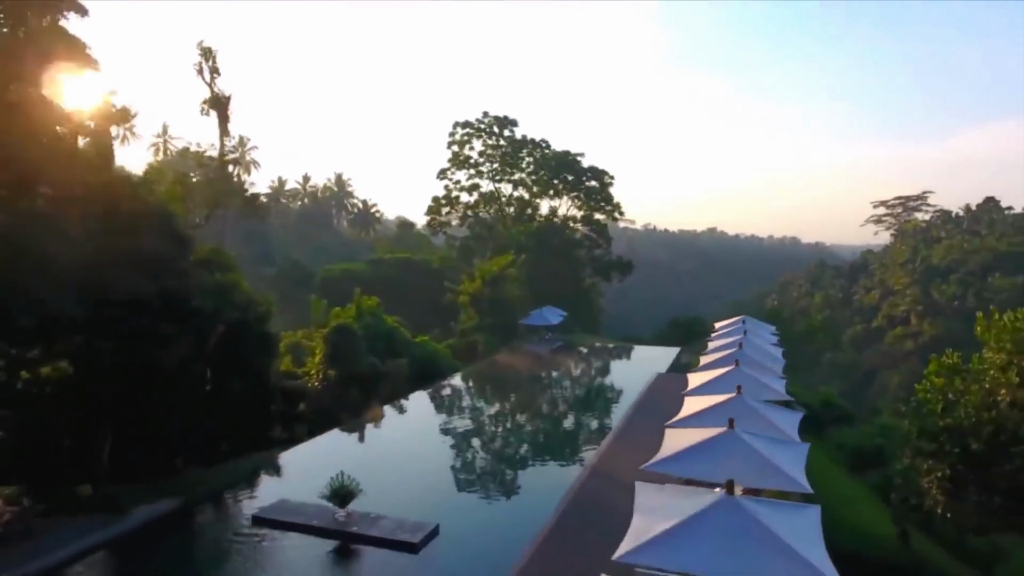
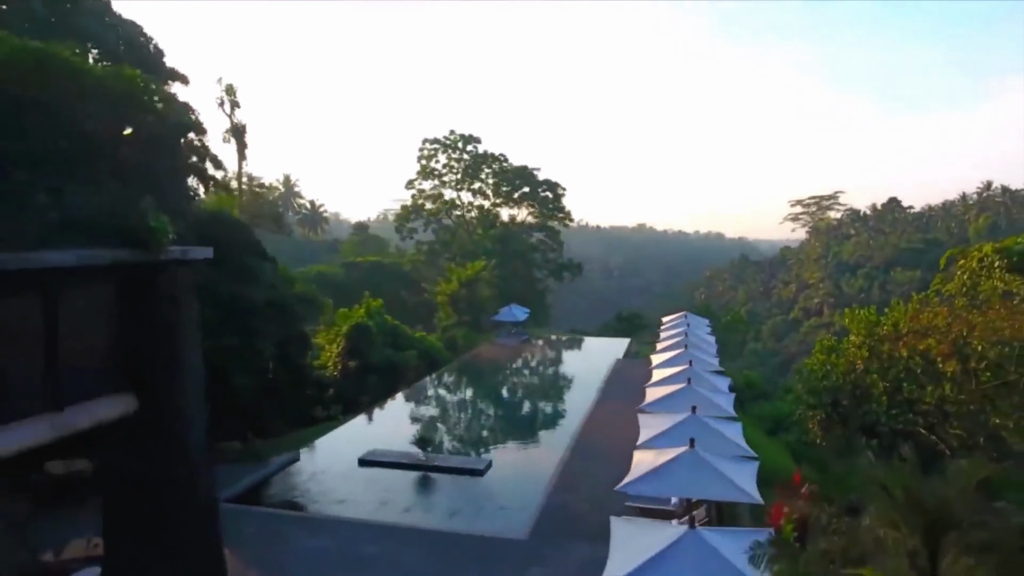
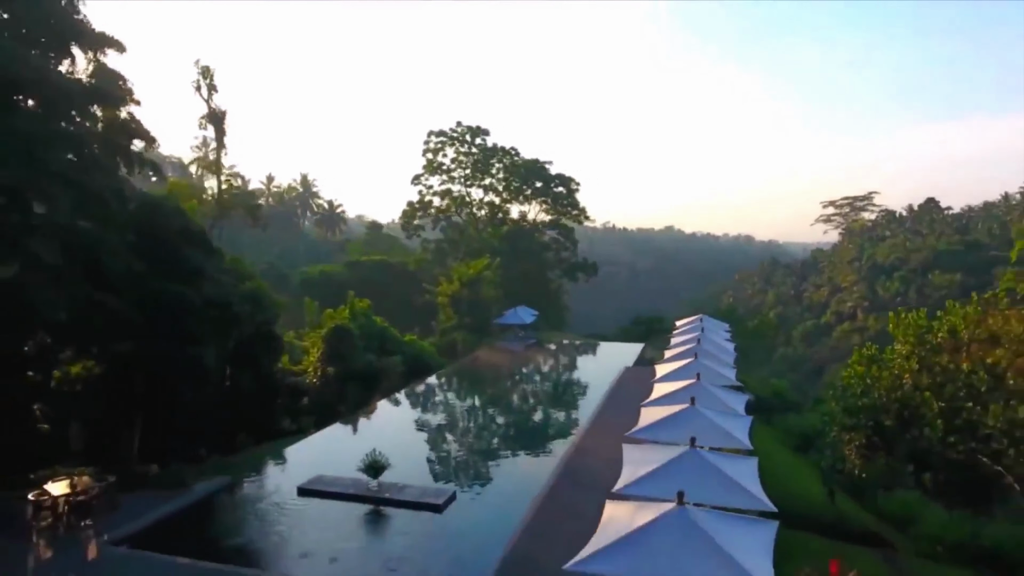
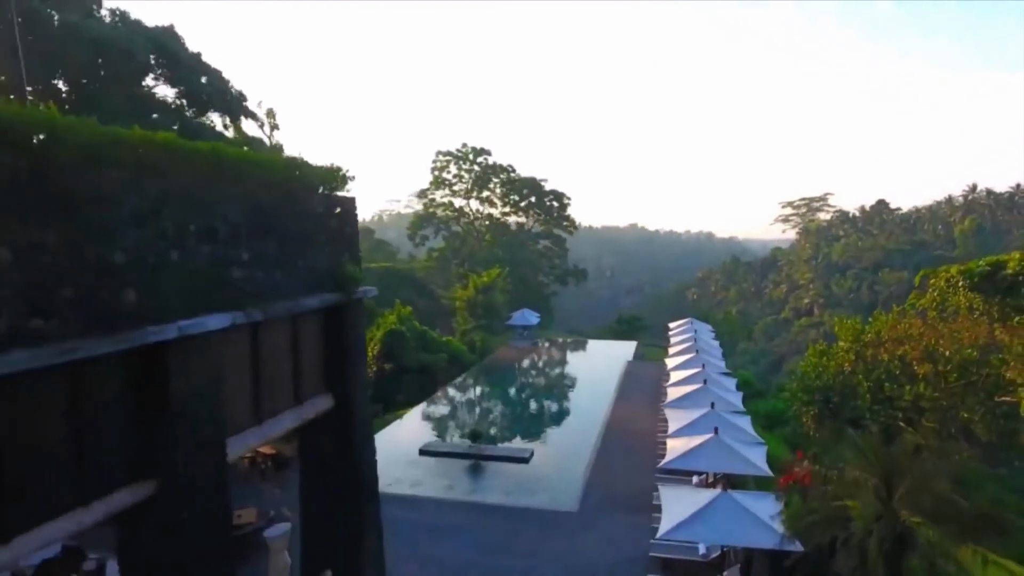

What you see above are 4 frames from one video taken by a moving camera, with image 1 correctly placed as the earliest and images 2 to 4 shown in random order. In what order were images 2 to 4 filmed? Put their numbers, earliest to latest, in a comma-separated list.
3, 2, 4
